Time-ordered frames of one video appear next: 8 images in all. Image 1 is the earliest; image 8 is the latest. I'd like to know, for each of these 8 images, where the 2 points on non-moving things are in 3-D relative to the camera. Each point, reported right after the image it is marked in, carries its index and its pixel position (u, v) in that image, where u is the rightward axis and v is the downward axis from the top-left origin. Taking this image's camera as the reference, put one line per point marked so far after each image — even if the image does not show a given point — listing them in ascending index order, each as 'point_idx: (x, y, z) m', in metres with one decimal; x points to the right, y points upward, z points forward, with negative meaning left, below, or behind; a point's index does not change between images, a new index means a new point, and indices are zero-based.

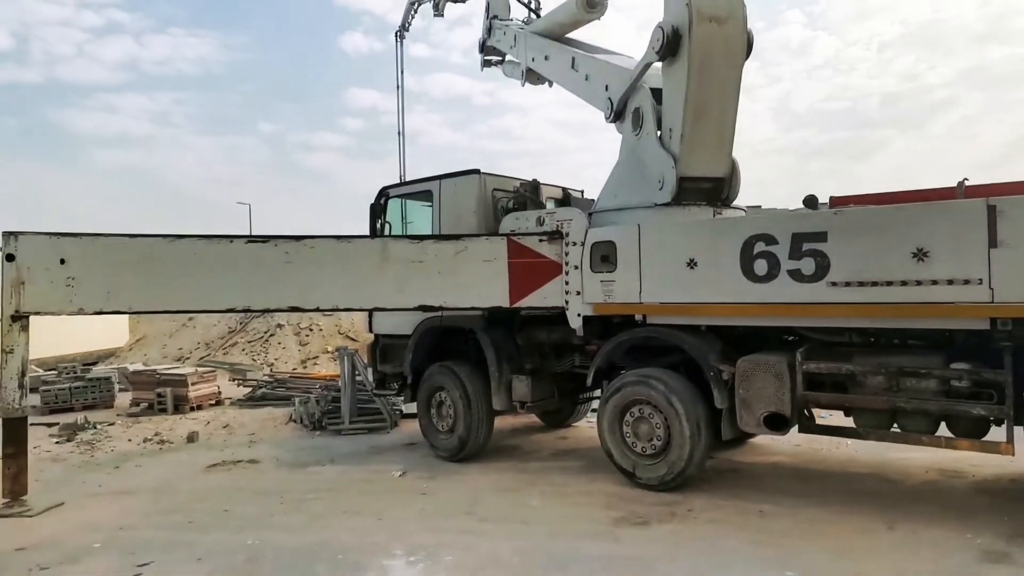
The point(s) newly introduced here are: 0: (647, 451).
0: (+1.1, -1.4, +5.7) m
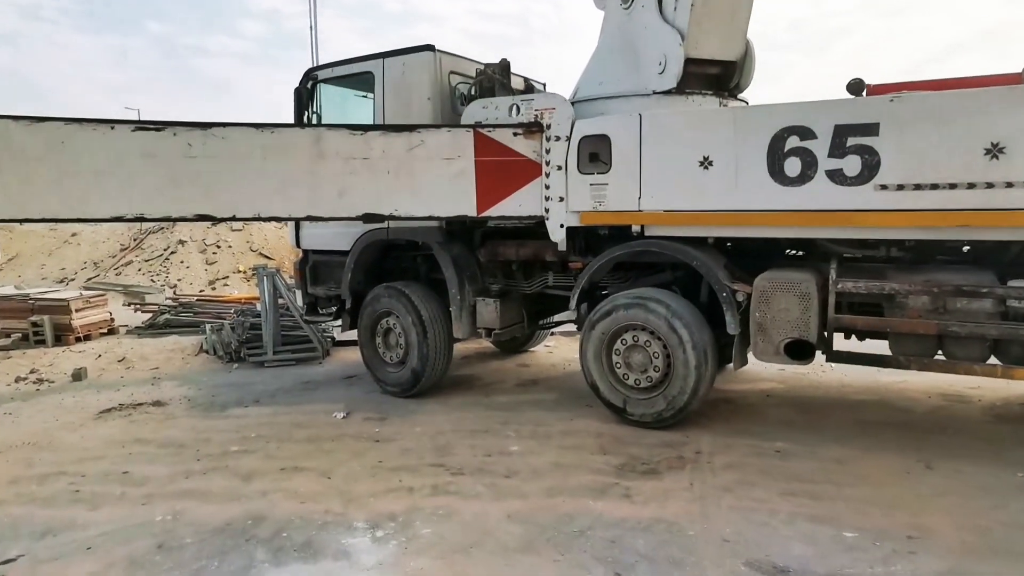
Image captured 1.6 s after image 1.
0: (+0.9, -0.7, +4.9) m
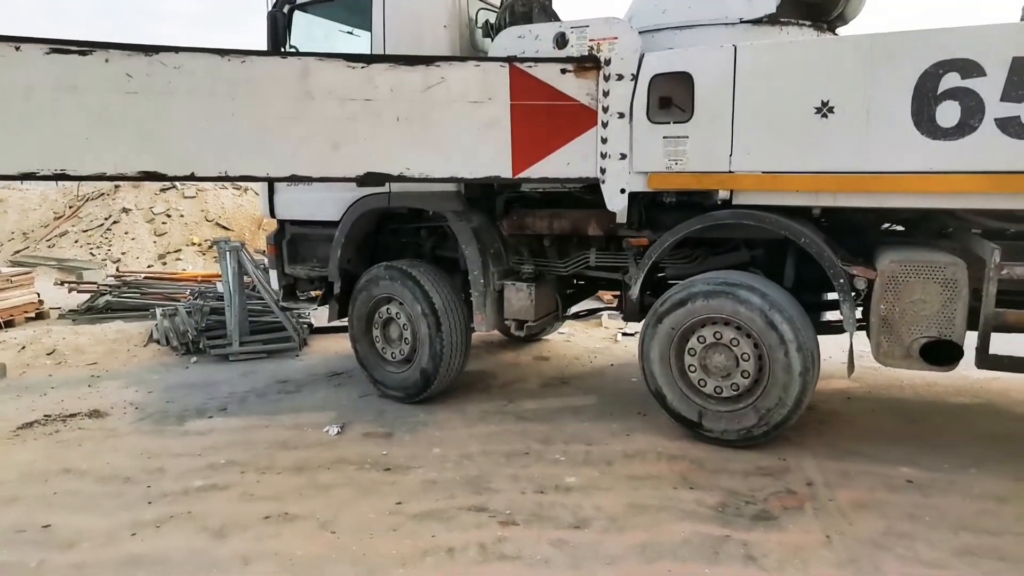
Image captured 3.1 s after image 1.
0: (+1.2, -0.6, +3.9) m
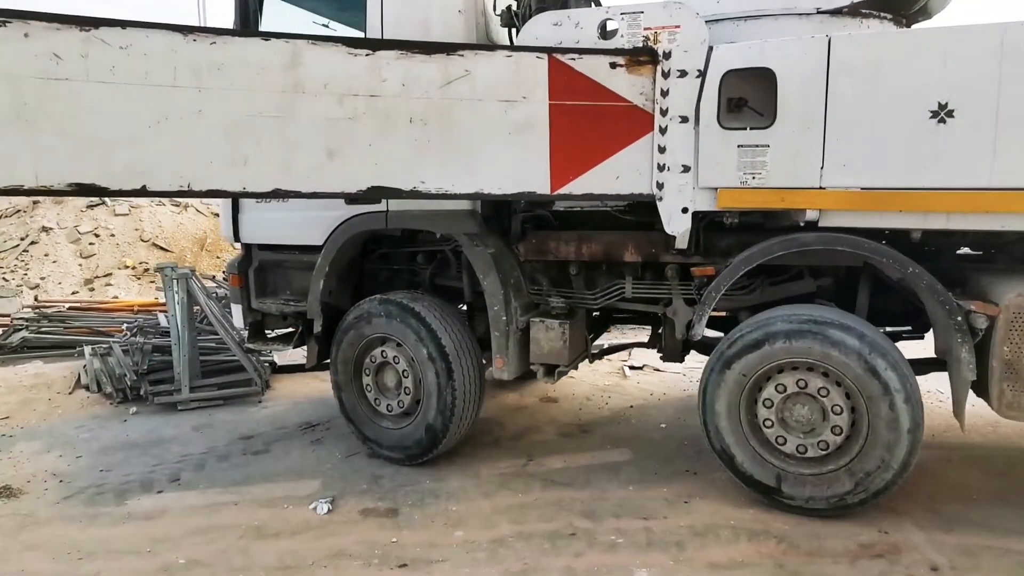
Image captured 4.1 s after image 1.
0: (+1.4, -0.8, +3.3) m
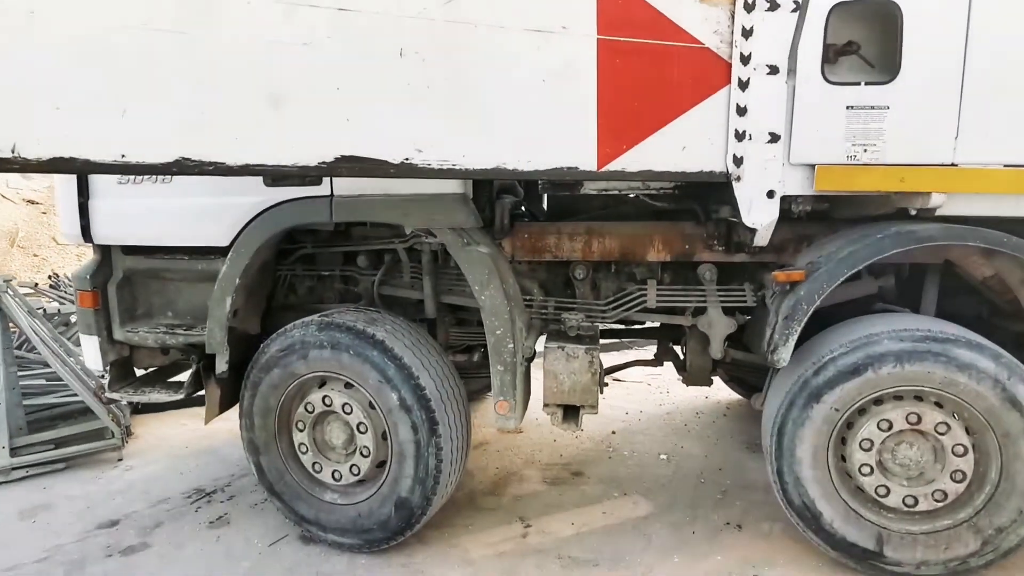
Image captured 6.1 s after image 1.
0: (+1.5, -0.8, +2.5) m
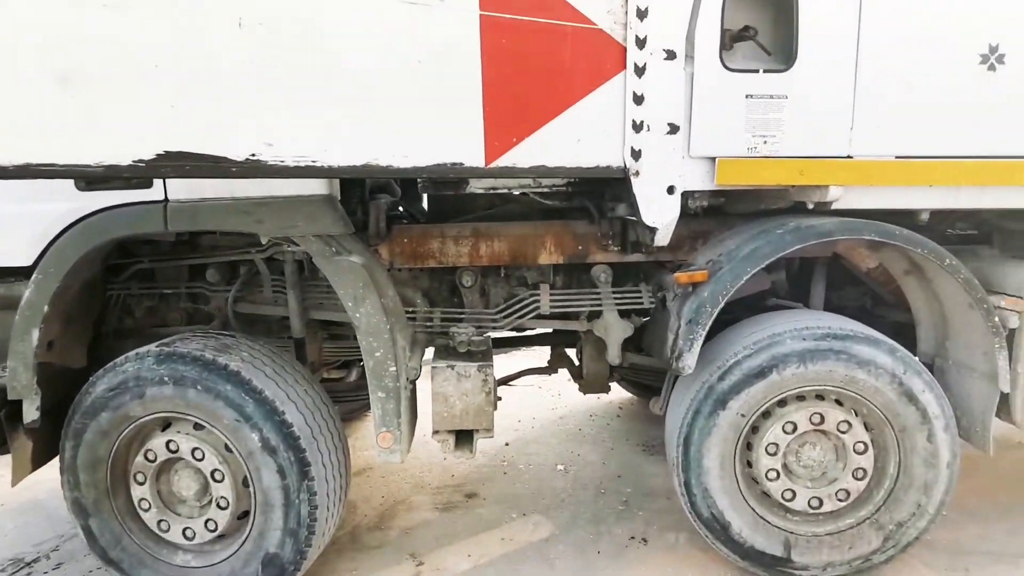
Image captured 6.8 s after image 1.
0: (+1.1, -0.8, +2.5) m
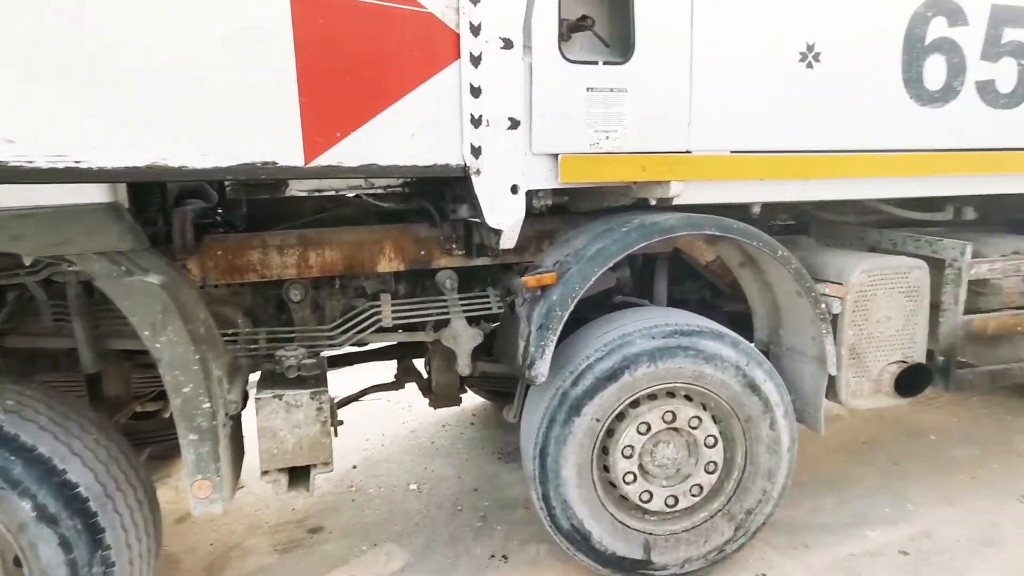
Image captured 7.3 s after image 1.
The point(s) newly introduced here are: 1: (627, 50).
0: (+0.6, -0.8, +2.5) m
1: (+0.4, +0.7, +2.1) m
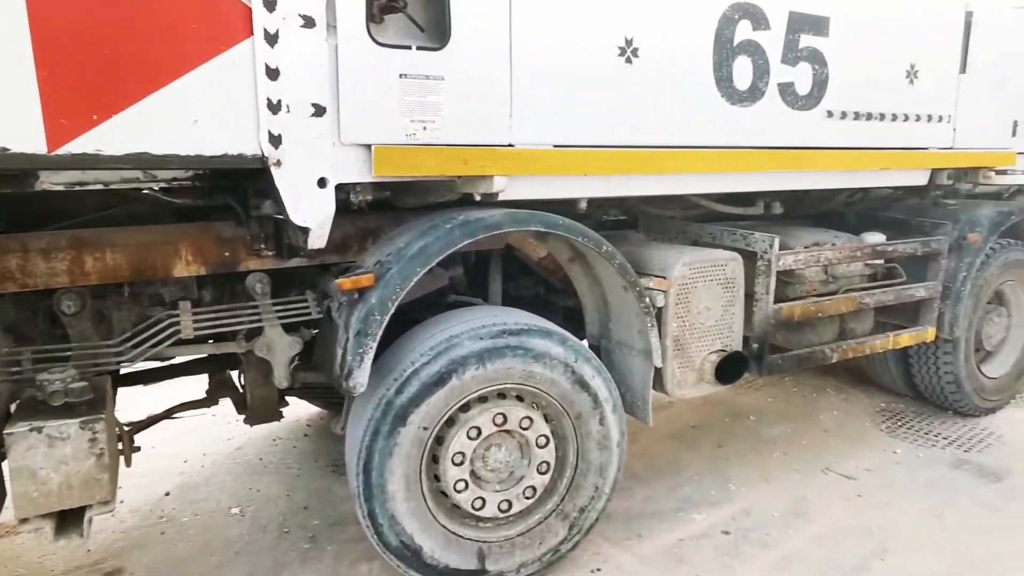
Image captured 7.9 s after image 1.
0: (0.0, -0.8, +2.4) m
1: (-0.2, +0.7, +2.0) m
